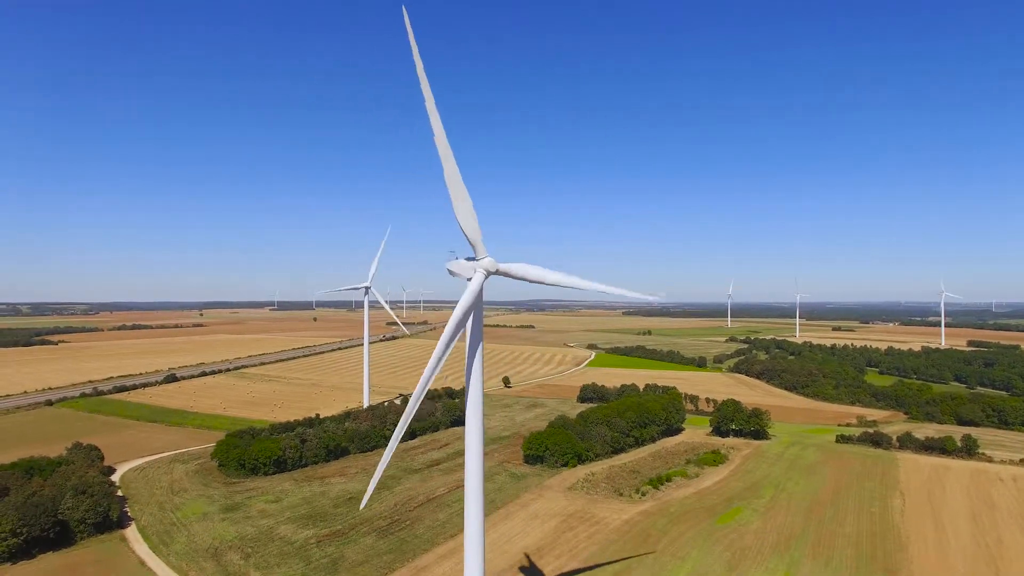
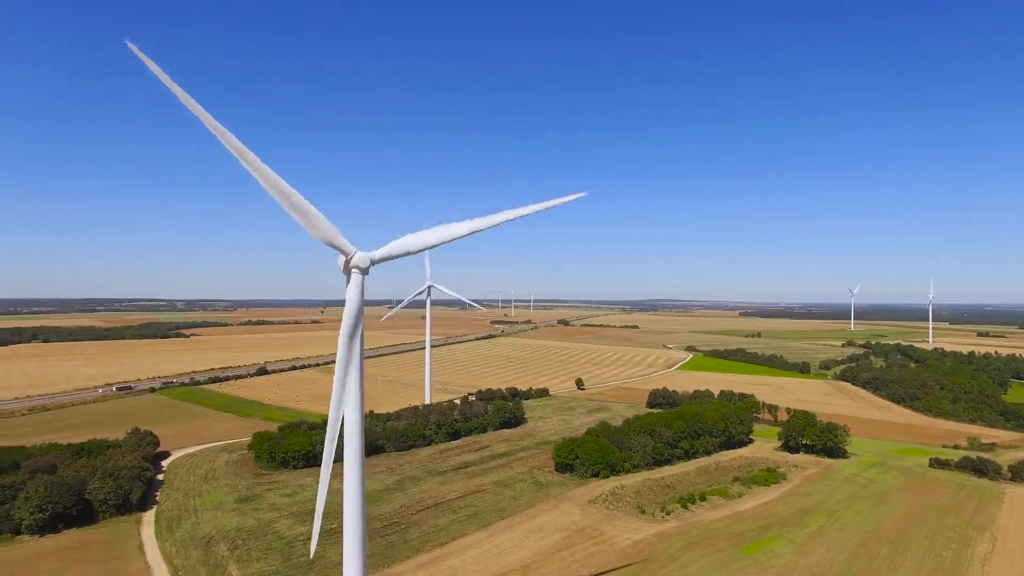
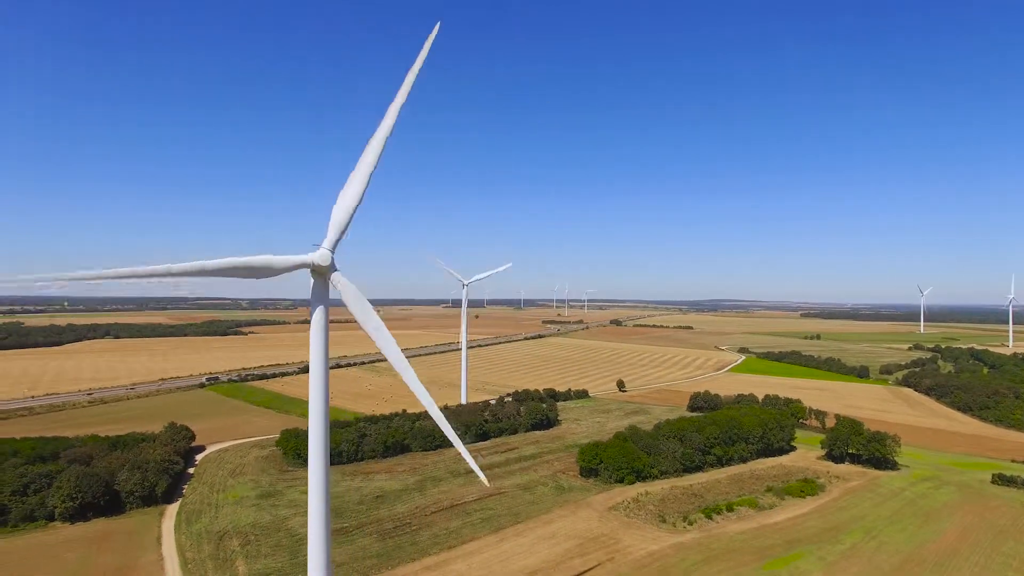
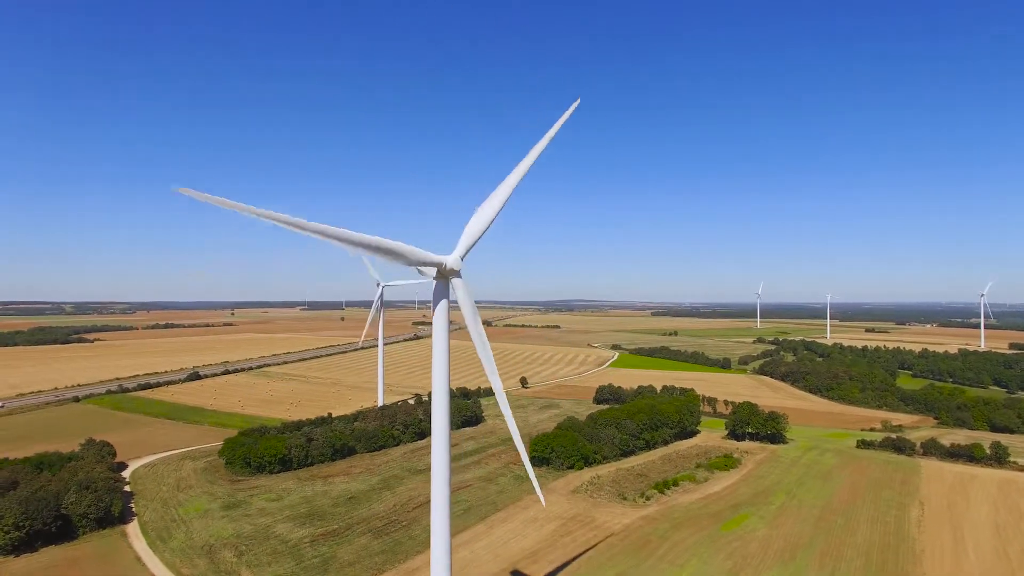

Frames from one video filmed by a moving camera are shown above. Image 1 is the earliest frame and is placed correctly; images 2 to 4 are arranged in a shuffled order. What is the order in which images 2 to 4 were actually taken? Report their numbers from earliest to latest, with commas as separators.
4, 2, 3
